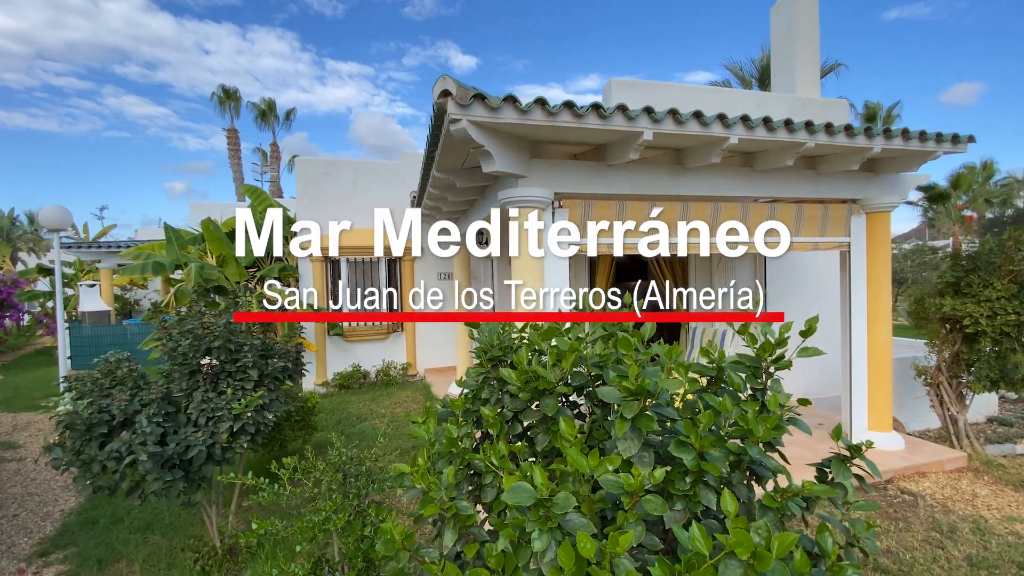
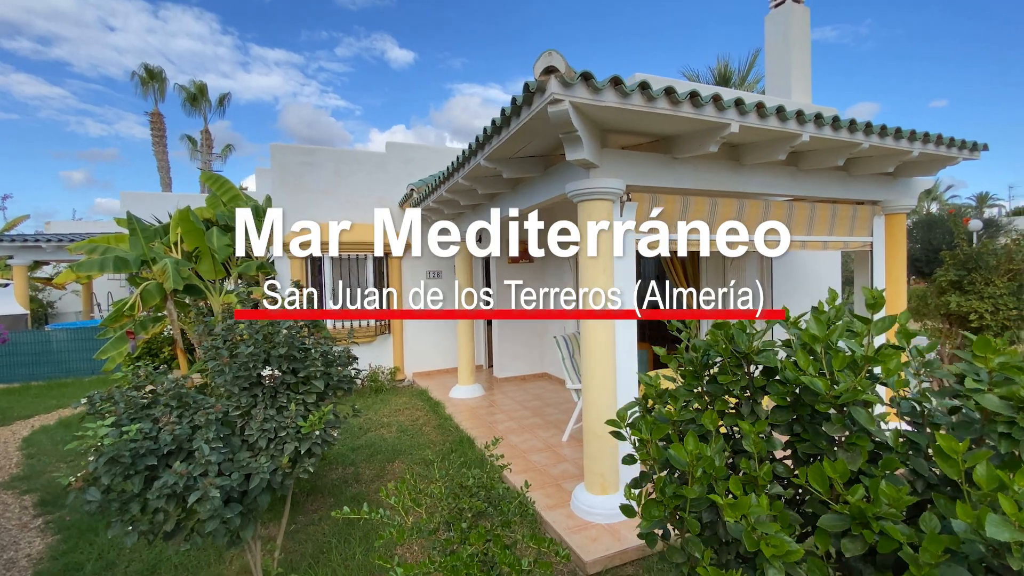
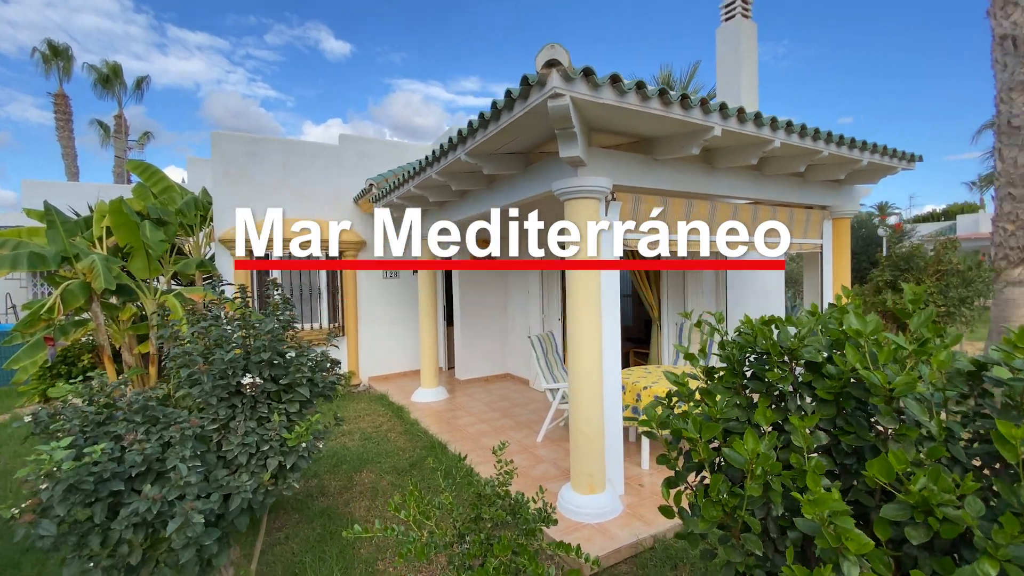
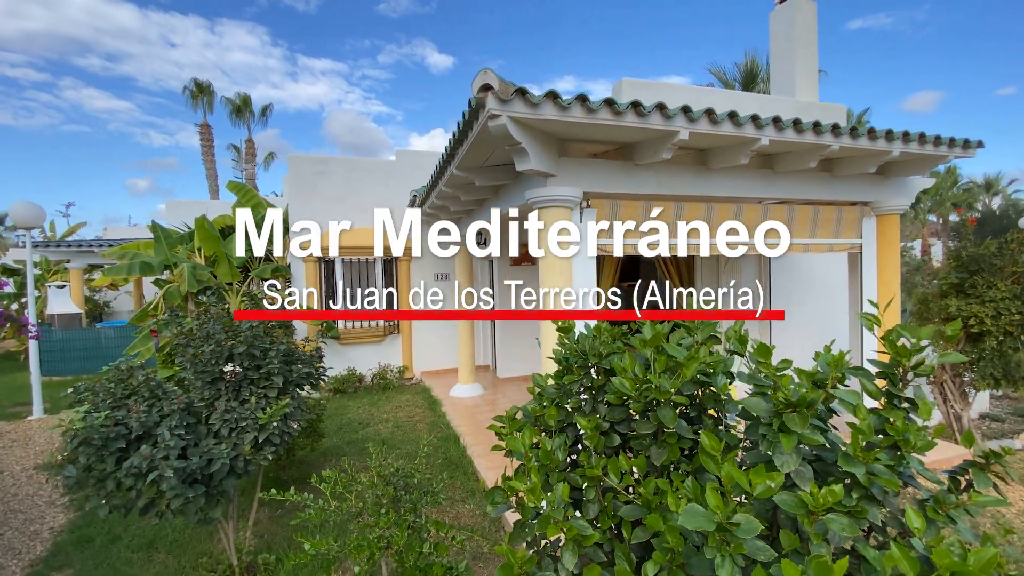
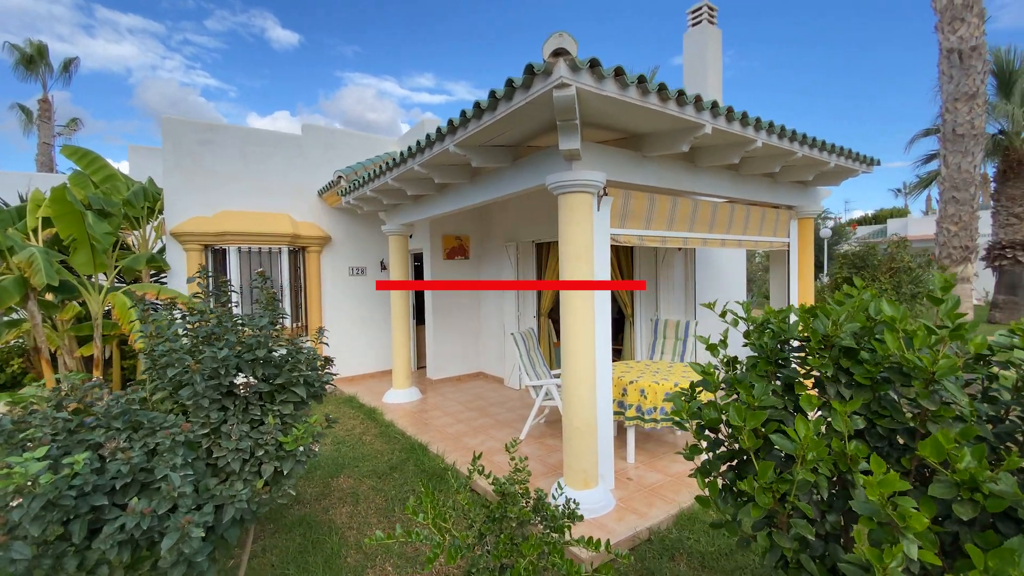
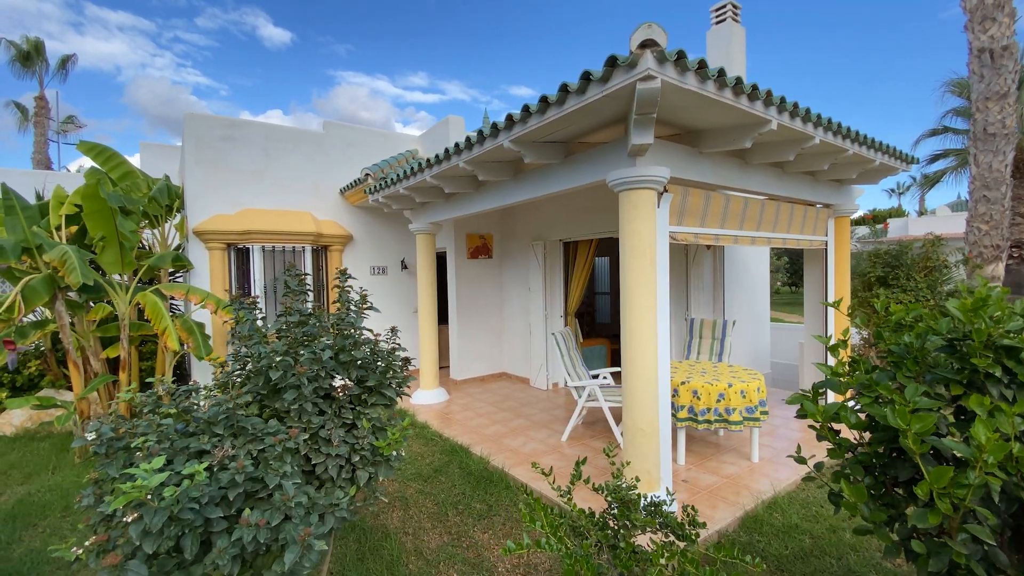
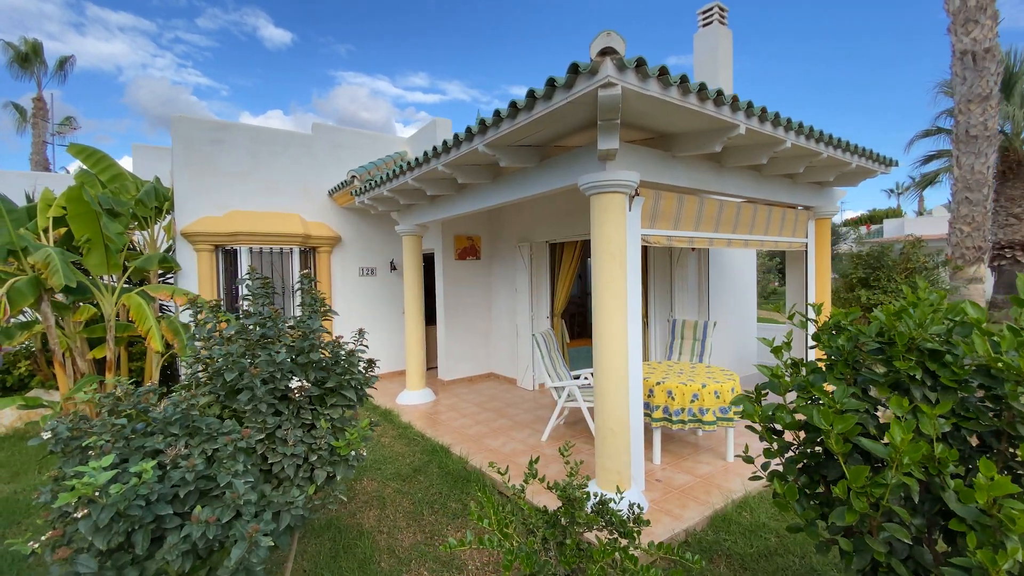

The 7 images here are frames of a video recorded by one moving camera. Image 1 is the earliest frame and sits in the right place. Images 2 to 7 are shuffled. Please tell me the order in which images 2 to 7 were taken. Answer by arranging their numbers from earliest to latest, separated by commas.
4, 2, 3, 5, 7, 6
